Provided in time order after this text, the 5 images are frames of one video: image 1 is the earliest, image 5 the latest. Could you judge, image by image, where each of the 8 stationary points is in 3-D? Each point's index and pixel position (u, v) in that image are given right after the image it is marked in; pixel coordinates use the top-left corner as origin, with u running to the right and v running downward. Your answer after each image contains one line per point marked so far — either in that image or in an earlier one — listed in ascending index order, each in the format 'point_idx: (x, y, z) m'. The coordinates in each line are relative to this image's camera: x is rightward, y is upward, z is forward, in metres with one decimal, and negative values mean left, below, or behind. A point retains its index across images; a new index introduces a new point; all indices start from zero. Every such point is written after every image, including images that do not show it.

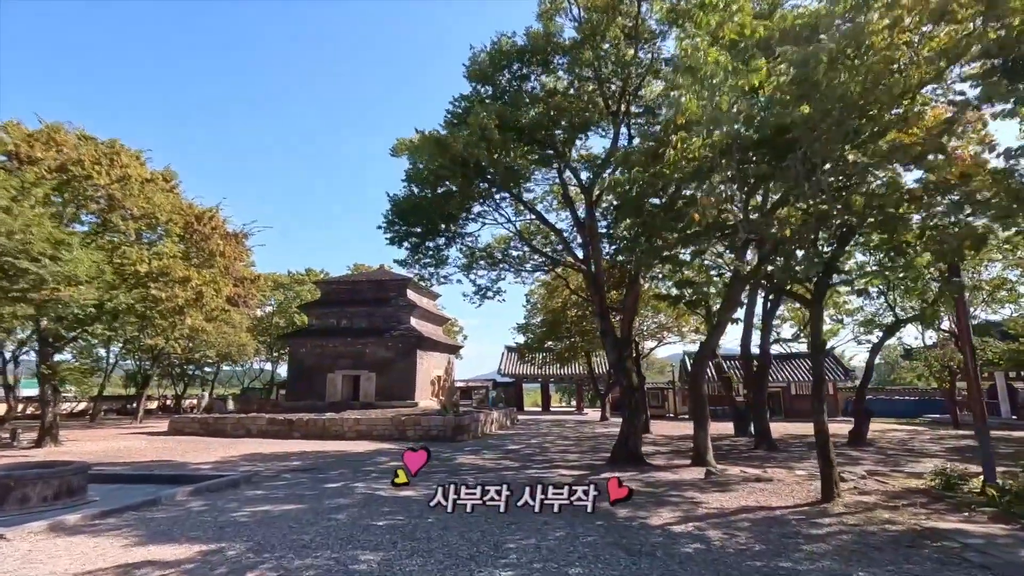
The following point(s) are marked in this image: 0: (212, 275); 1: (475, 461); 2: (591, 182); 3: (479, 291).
0: (-9.3, +0.4, +16.5) m
1: (-0.9, -4.1, +12.8) m
2: (+2.0, +2.6, +13.0) m
3: (-1.0, -0.1, +16.3) m
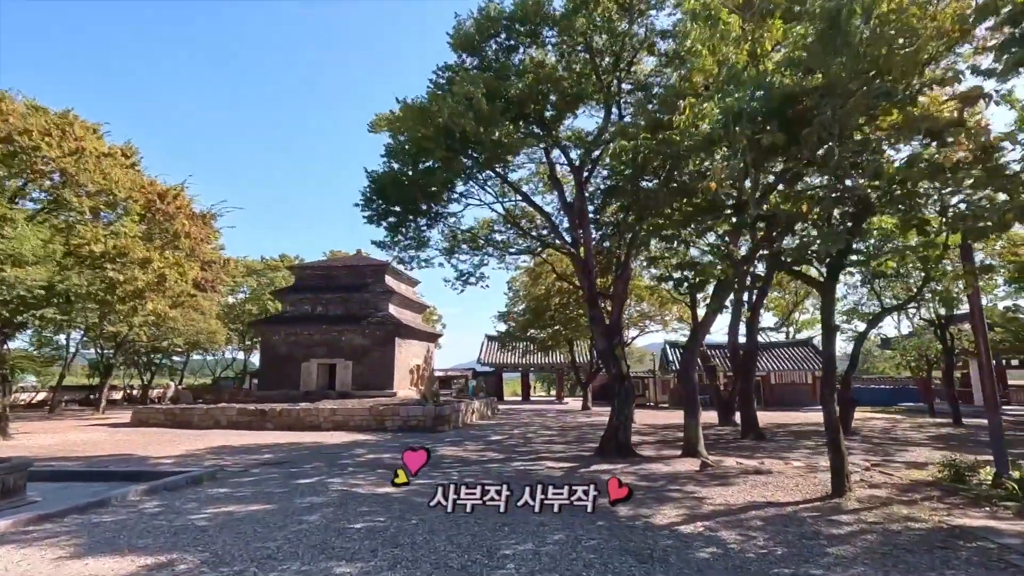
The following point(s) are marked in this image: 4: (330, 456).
0: (-9.8, +0.9, +15.5) m
1: (-1.2, -3.8, +12.2) m
2: (+1.7, +3.0, +12.4) m
3: (-1.5, +0.3, +15.6) m
4: (-4.1, -3.7, +11.9) m
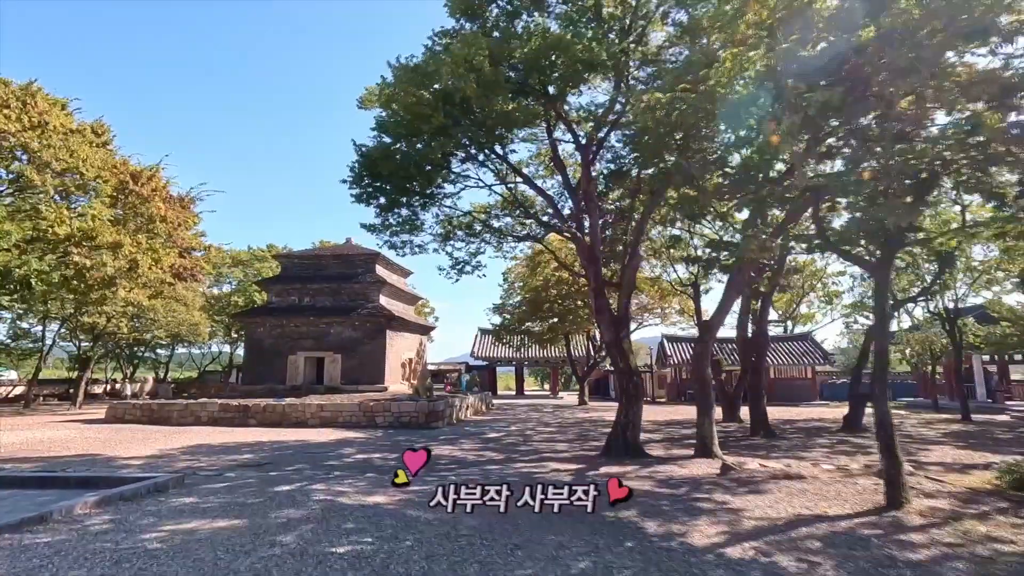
0: (-9.8, +1.2, +14.4) m
1: (-1.2, -3.5, +11.3) m
2: (+1.7, +3.3, +11.5) m
3: (-1.6, +0.6, +14.7) m
4: (-4.1, -3.5, +11.0) m
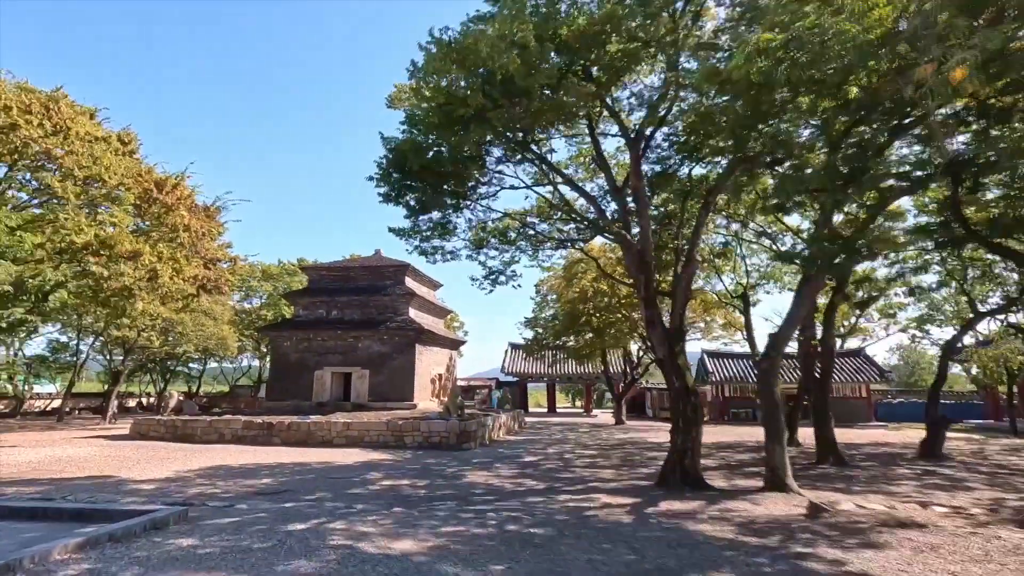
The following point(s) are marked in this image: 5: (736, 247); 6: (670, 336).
0: (-8.8, +0.9, +13.9) m
1: (-0.4, -3.7, +10.2) m
2: (+2.5, +3.1, +10.4) m
3: (-0.6, +0.3, +13.7) m
4: (-3.3, -3.7, +10.0) m
5: (+7.5, +1.4, +18.0) m
6: (+3.0, -0.9, +10.2) m
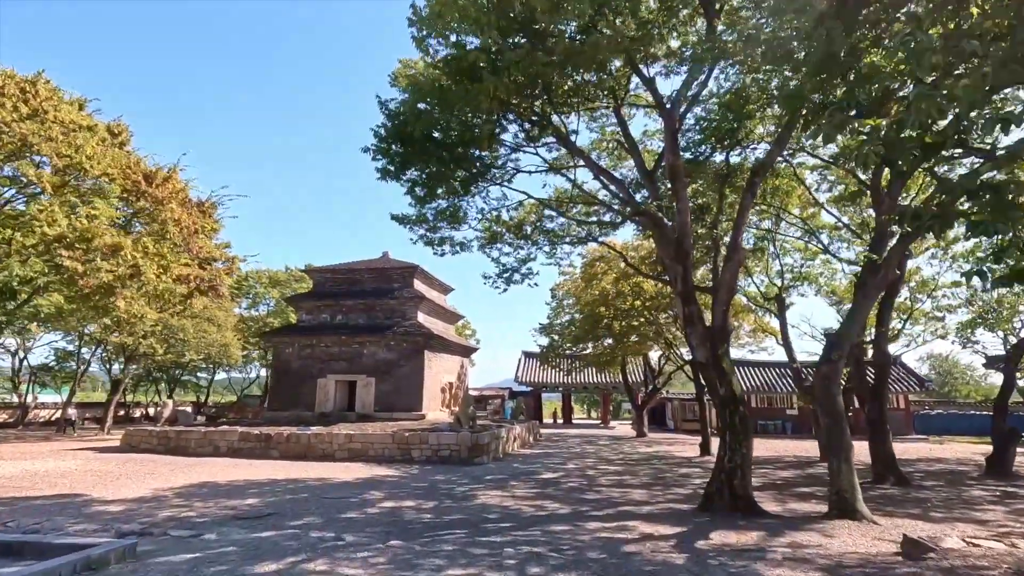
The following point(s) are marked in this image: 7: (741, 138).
0: (-8.4, +0.9, +12.8) m
1: (-0.1, -3.6, +8.9) m
2: (+2.8, +3.2, +9.2) m
3: (-0.2, +0.4, +12.5) m
4: (-3.0, -3.5, +8.7) m
5: (+8.0, +1.4, +16.6) m
6: (+3.3, -0.8, +8.9) m
7: (+4.8, +3.2, +11.1) m
